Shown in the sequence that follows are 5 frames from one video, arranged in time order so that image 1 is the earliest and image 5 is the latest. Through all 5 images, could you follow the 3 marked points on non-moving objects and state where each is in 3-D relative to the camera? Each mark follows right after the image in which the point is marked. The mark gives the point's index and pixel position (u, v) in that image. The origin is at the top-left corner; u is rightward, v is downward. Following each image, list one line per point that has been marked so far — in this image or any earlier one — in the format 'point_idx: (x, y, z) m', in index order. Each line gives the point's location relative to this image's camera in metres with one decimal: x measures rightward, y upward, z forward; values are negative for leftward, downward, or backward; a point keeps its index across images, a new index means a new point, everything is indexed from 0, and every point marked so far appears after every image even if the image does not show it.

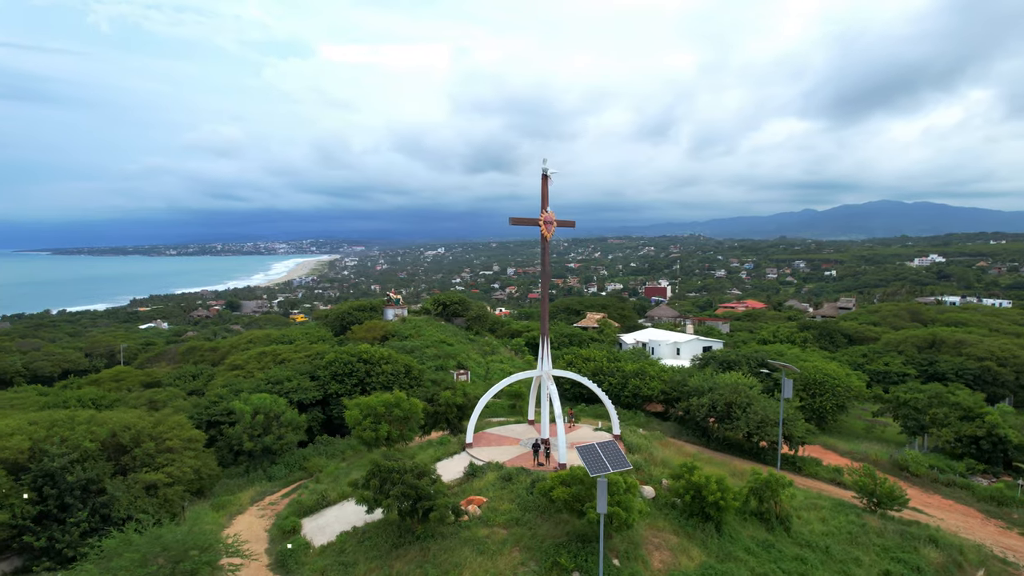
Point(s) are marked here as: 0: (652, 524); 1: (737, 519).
0: (+3.2, -5.4, +15.3) m
1: (+5.4, -5.6, +16.4) m
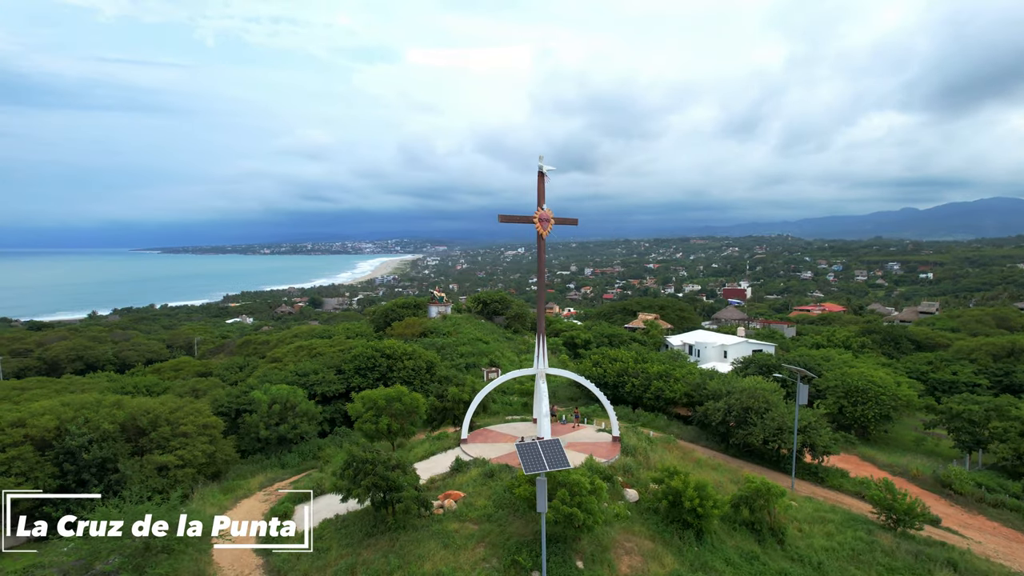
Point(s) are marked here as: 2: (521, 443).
0: (+2.6, -5.3, +15.0) m
1: (+4.9, -5.6, +15.7) m
2: (+0.1, -2.7, +11.7) m
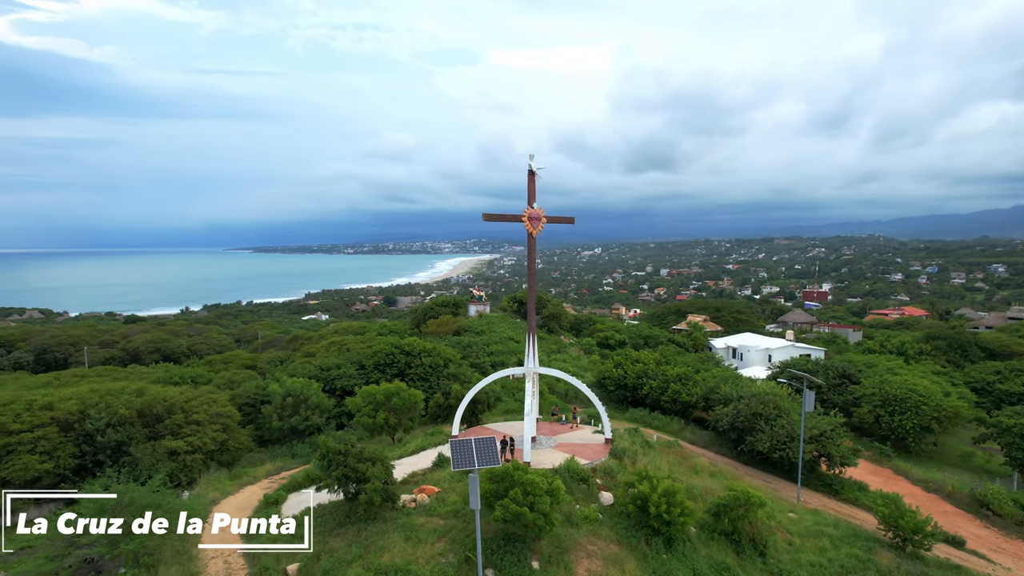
0: (+1.8, -5.3, +14.7) m
1: (+4.2, -5.6, +15.2) m
2: (-1.0, -2.7, +11.8) m
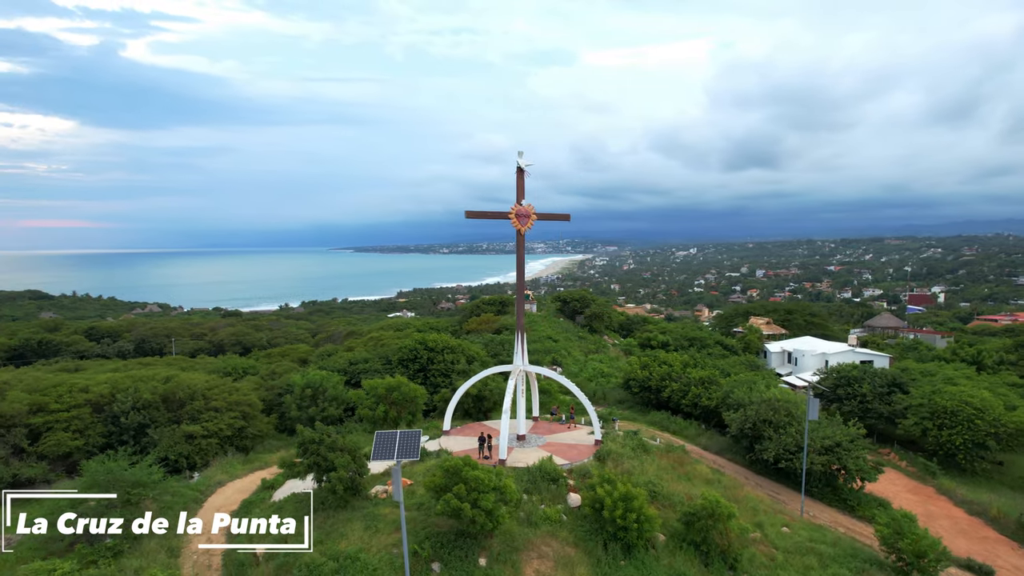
0: (+0.9, -5.2, +14.5) m
1: (+3.3, -5.5, +14.6) m
2: (-2.3, -2.6, +12.0) m
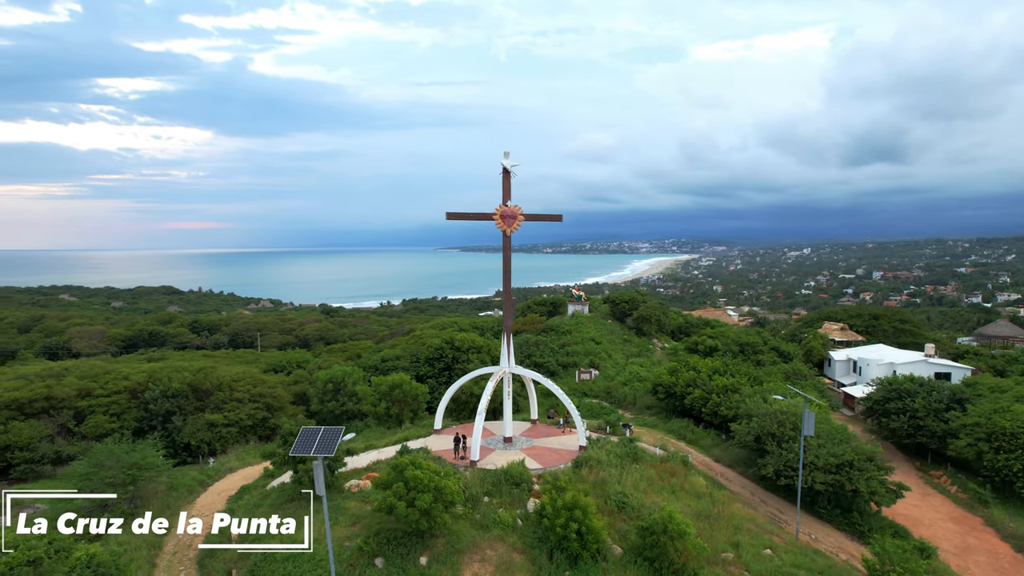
0: (-0.2, -5.3, +14.3) m
1: (+2.2, -5.6, +14.0) m
2: (-3.7, -2.5, +12.3) m
